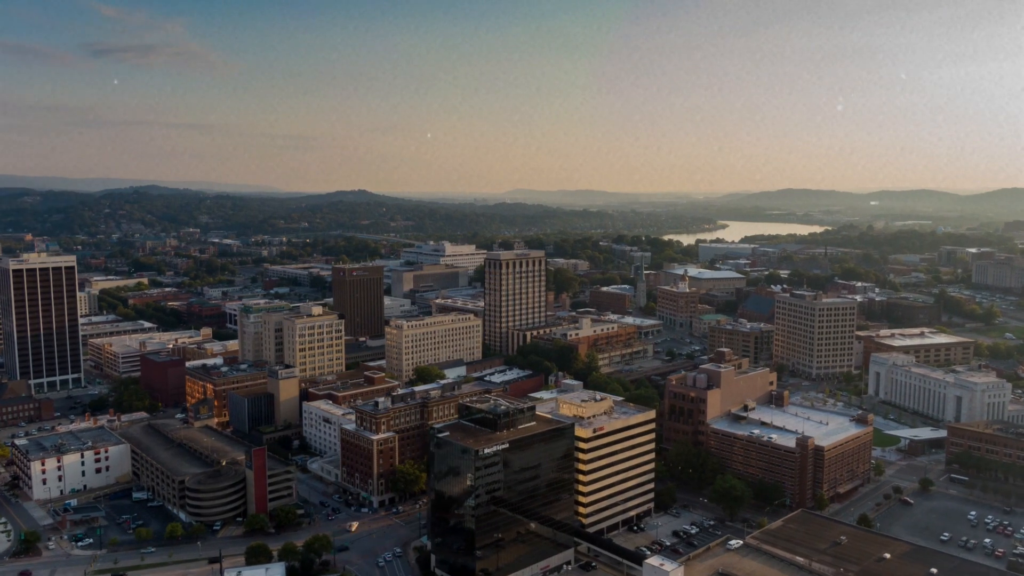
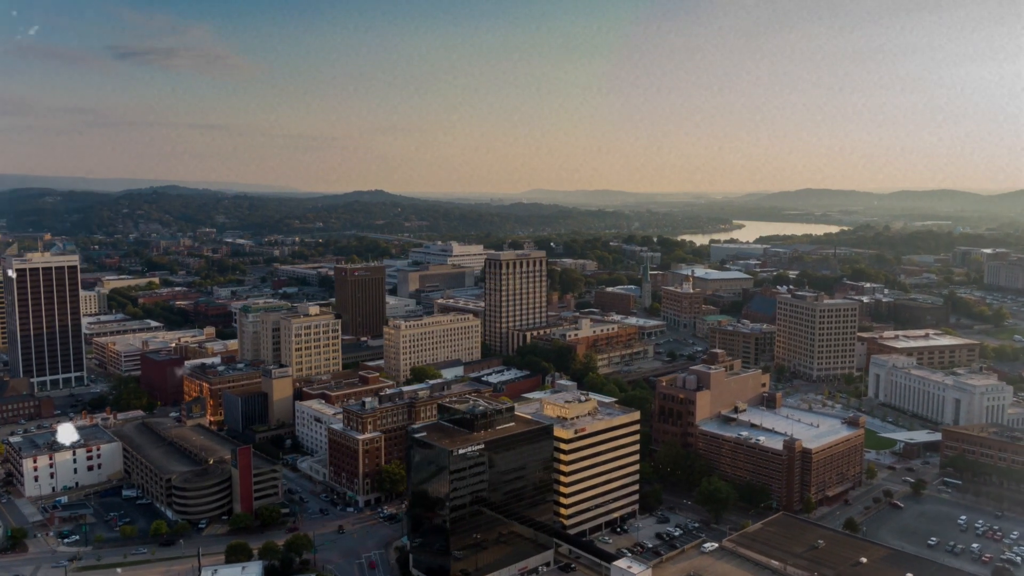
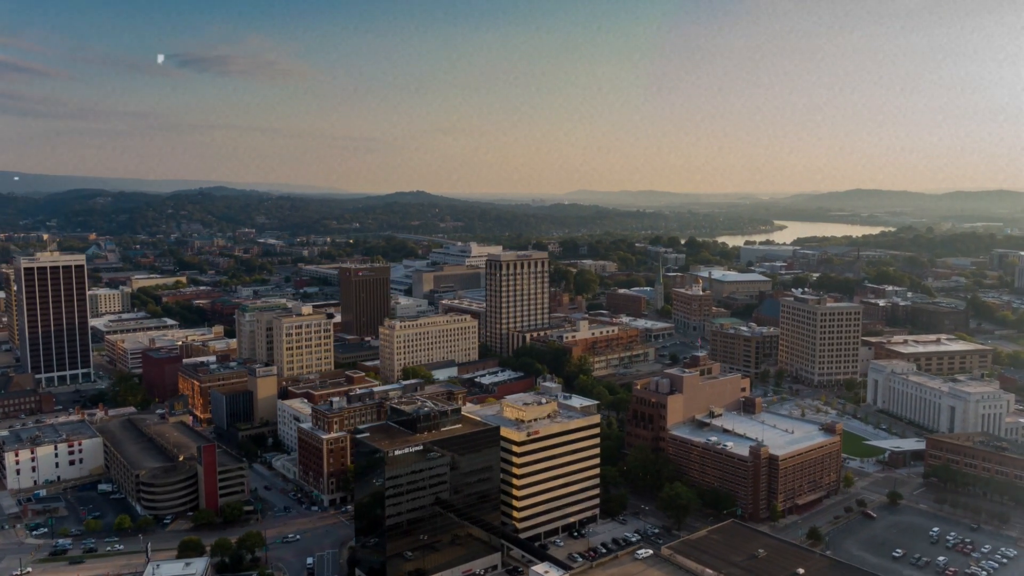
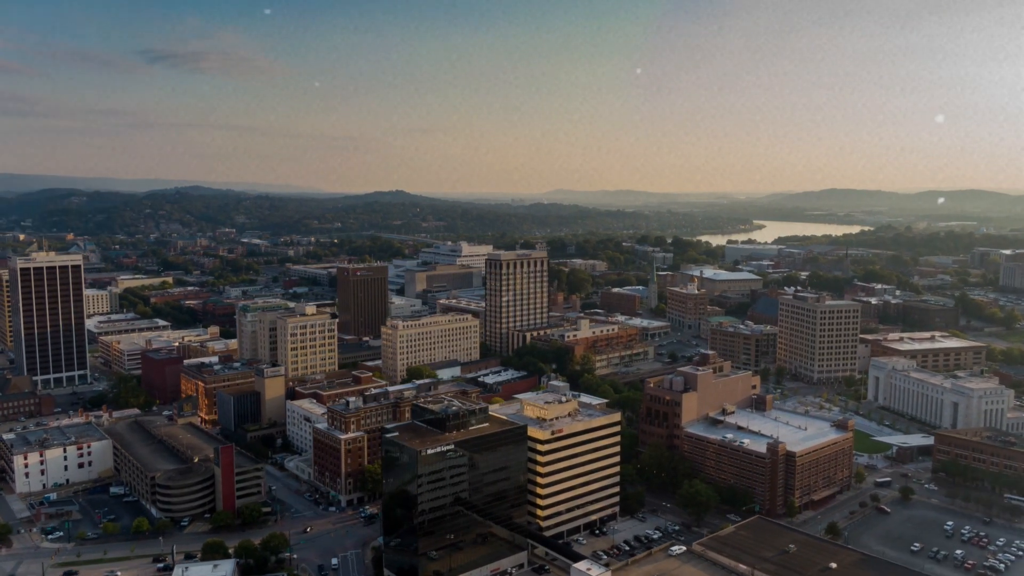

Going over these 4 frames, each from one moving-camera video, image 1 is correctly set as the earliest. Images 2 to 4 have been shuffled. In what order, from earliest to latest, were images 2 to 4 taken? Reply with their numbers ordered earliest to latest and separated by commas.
2, 4, 3
